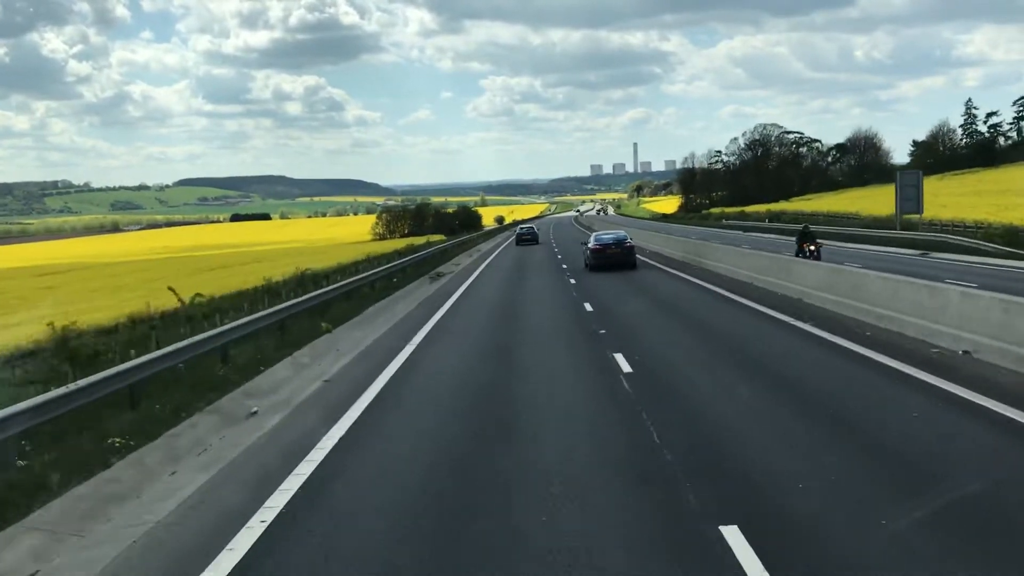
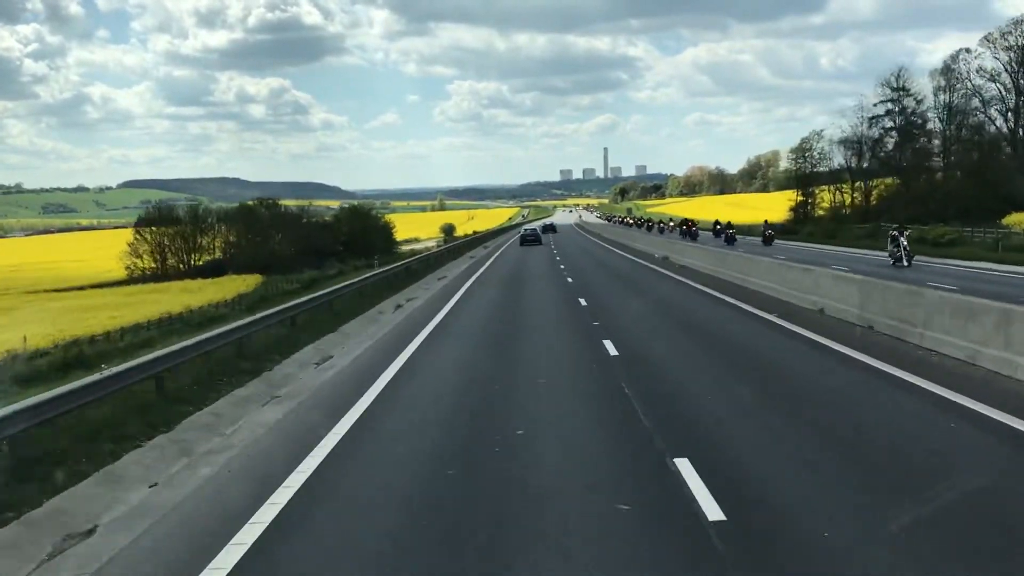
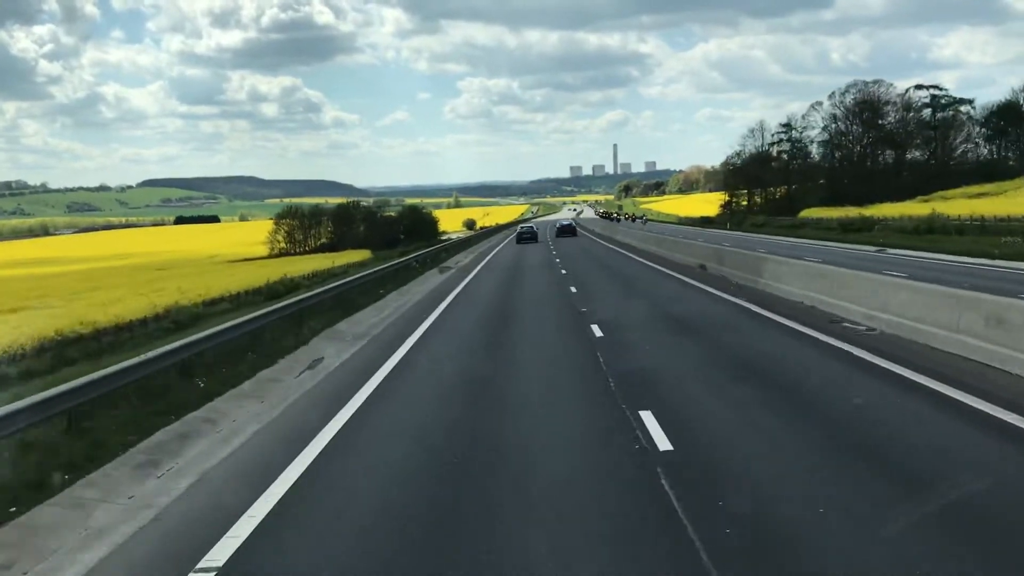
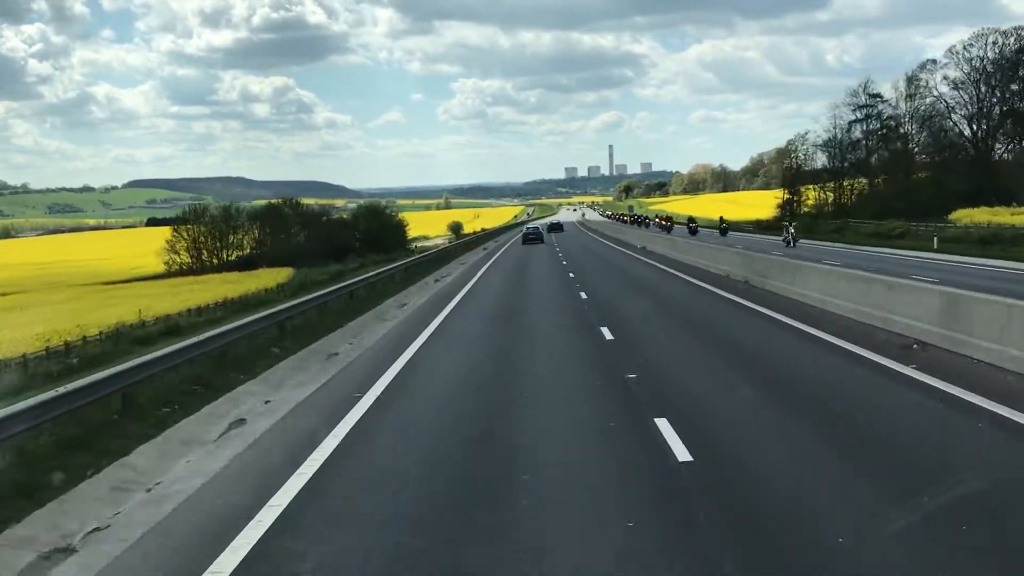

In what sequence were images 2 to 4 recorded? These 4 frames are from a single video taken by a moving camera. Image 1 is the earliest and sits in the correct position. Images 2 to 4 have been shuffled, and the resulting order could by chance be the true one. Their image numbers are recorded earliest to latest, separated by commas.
3, 4, 2
